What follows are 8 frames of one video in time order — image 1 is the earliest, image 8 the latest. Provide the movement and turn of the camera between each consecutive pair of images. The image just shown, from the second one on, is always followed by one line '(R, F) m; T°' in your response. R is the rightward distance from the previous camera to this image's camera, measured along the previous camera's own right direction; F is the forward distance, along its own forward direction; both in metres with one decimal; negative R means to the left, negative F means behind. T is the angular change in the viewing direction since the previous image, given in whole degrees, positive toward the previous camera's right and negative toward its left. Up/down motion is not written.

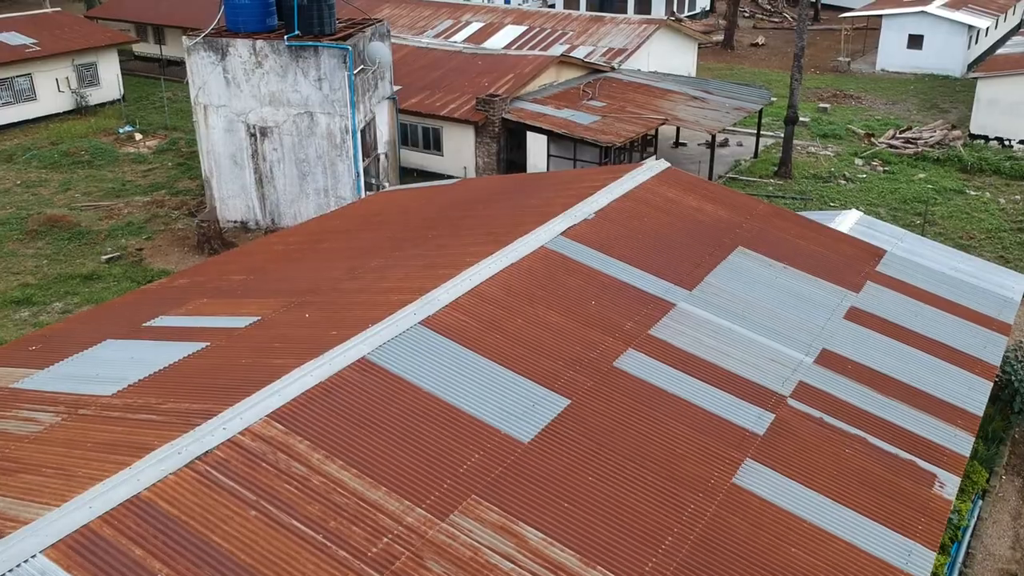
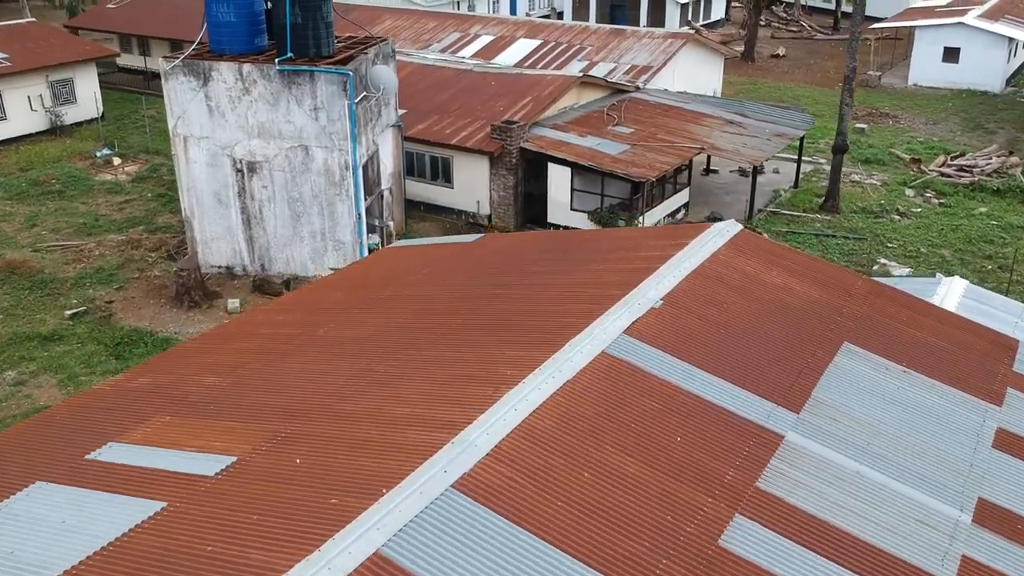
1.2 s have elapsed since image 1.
(-0.5, +2.4) m; 0°
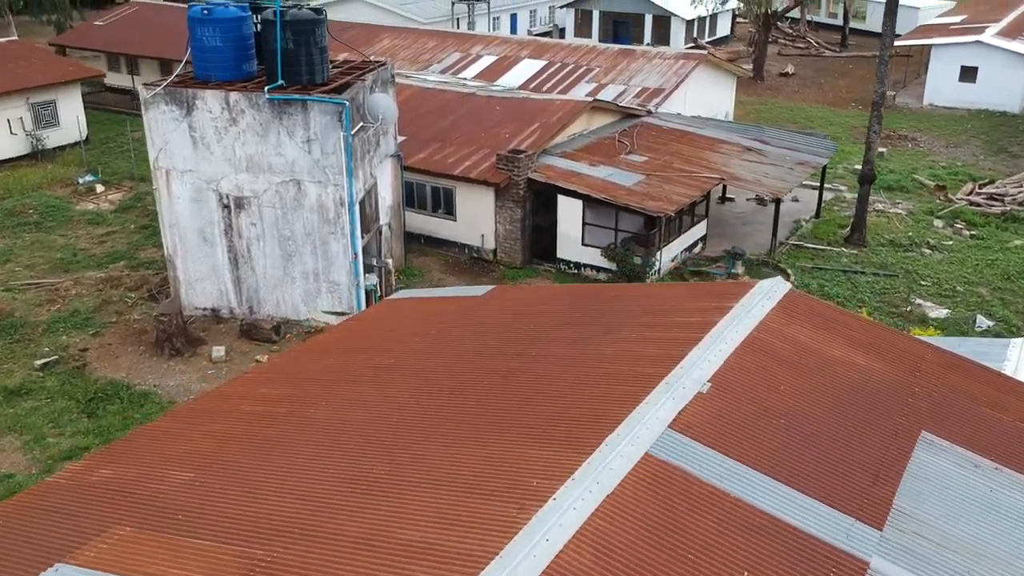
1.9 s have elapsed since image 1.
(-0.2, +1.3) m; 0°
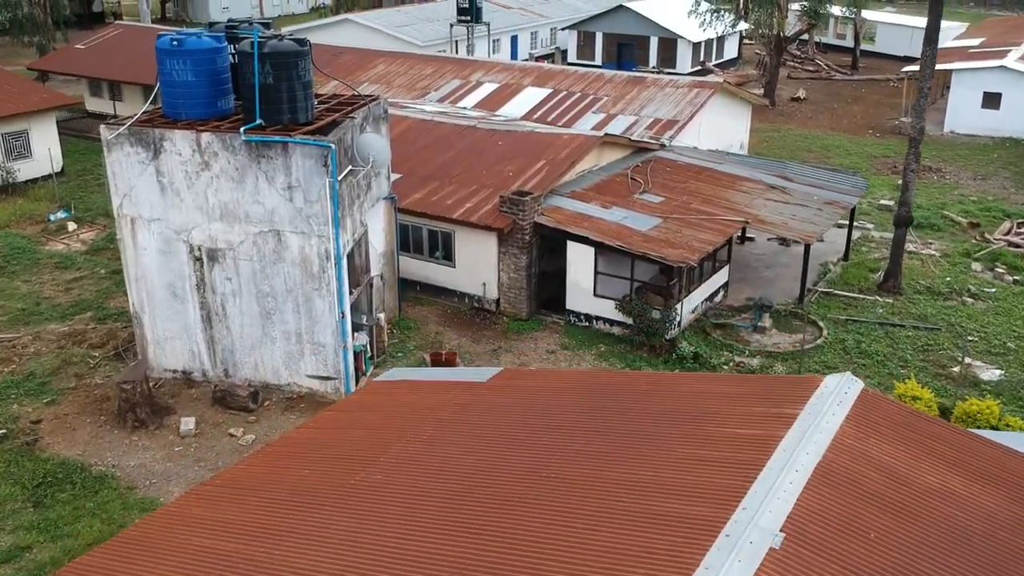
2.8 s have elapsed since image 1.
(-0.1, +1.7) m; 0°
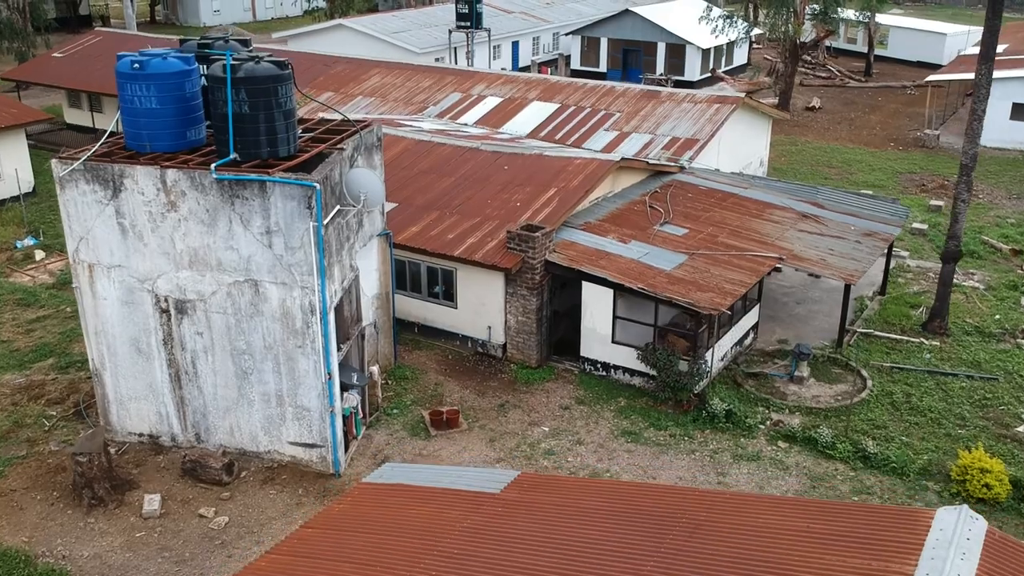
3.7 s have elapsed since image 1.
(-0.2, +1.8) m; 0°
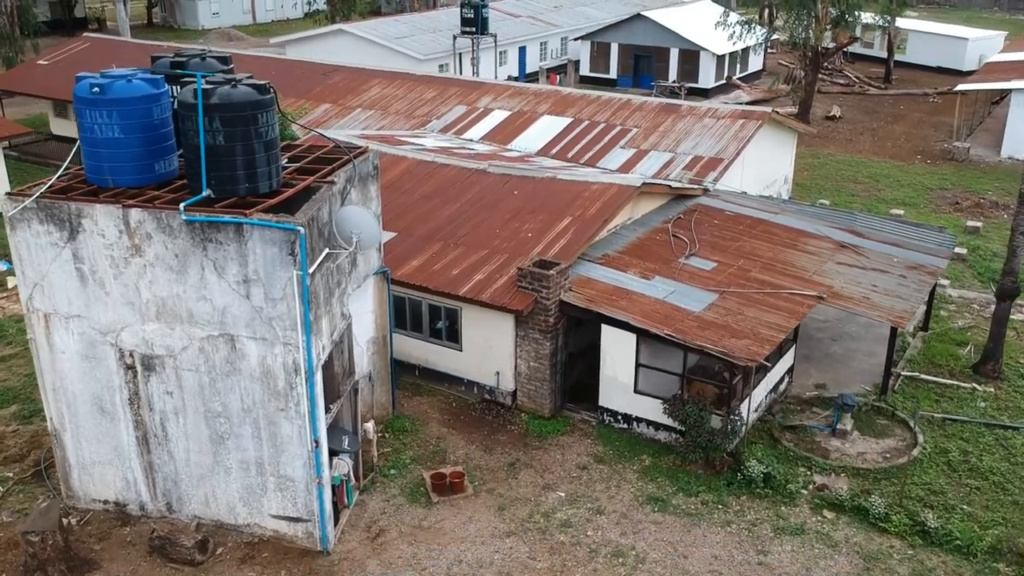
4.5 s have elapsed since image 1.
(-0.1, +1.5) m; 0°
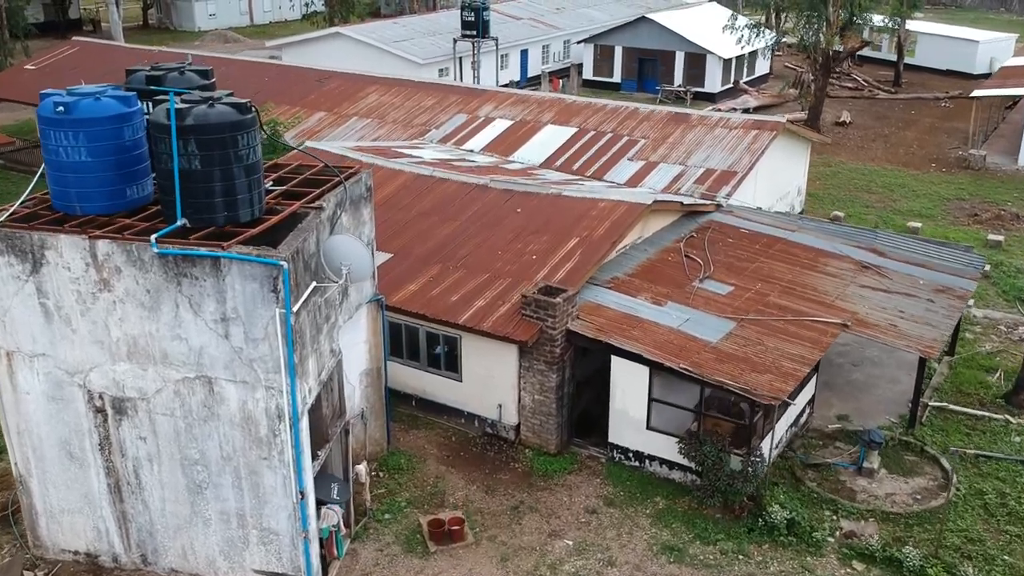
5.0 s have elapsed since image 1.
(0.0, +0.9) m; 0°
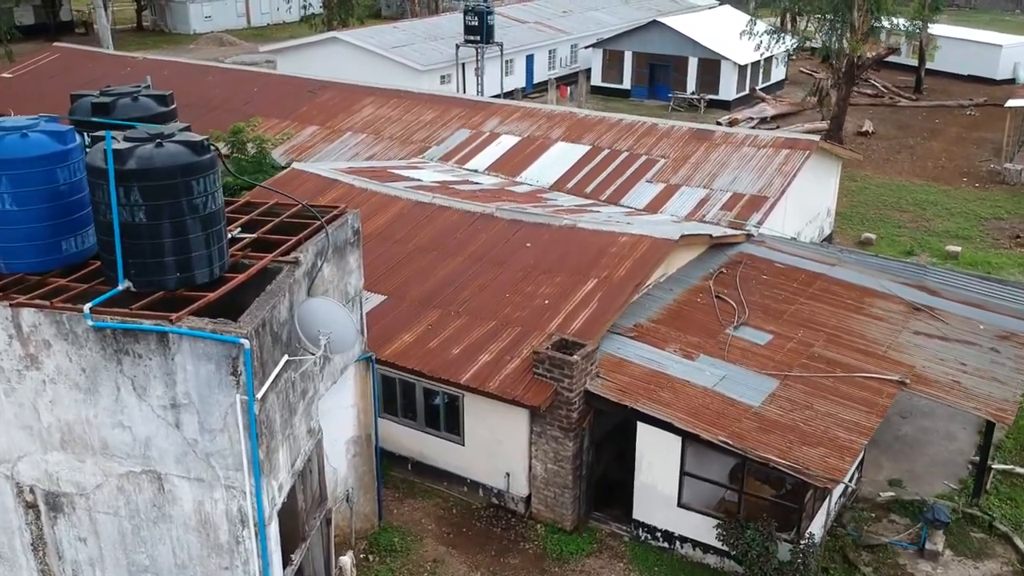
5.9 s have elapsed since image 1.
(-0.1, +1.7) m; 0°
